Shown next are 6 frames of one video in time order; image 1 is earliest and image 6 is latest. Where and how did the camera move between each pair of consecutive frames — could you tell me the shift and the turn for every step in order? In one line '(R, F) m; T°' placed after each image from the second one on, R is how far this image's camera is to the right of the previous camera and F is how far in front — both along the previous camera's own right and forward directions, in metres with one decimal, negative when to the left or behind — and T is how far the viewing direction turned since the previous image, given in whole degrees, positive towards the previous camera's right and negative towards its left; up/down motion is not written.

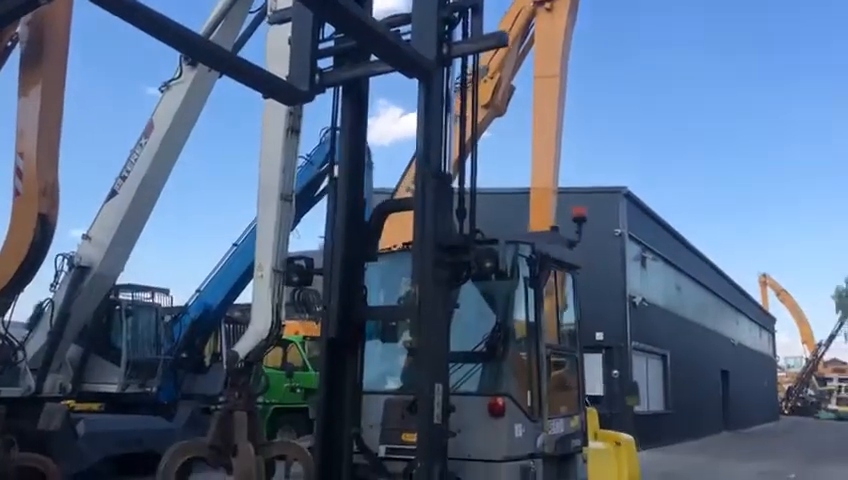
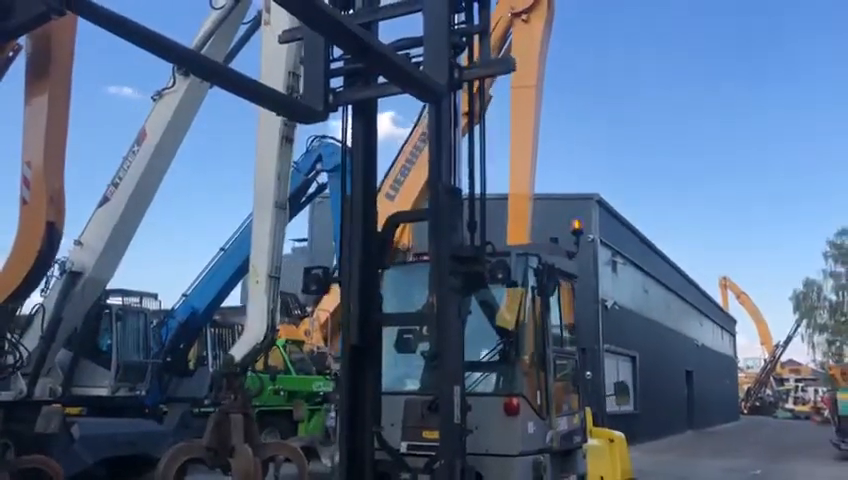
(-0.4, -0.4) m; +3°
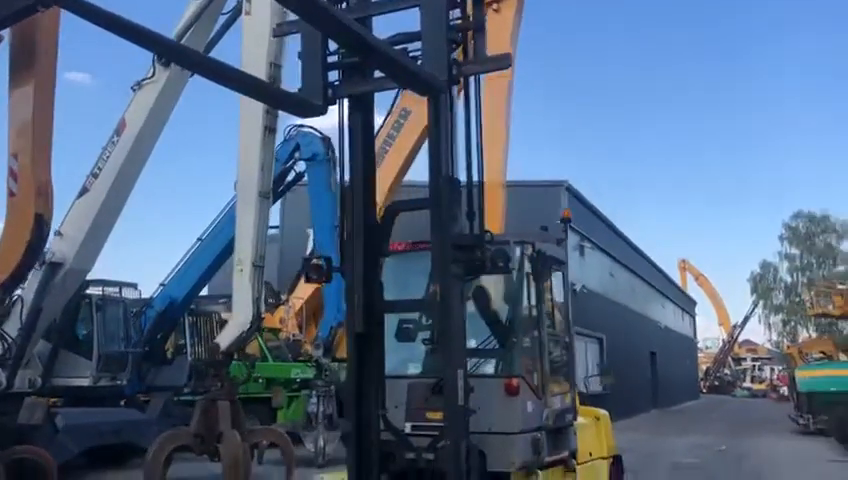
(-0.3, -0.2) m; +3°
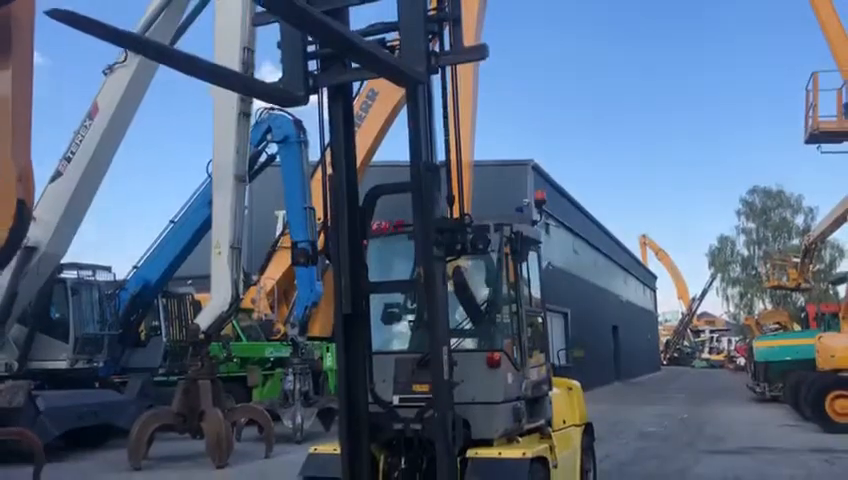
(-0.2, -0.3) m; +3°
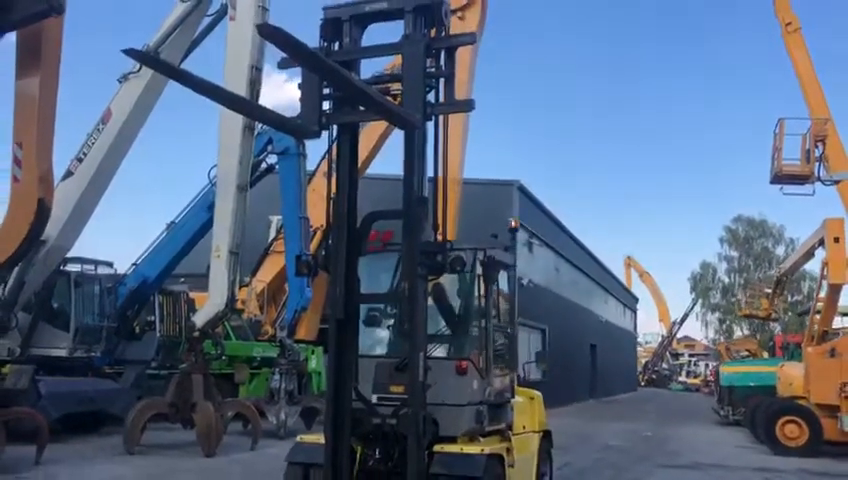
(0.0, -0.9) m; +1°
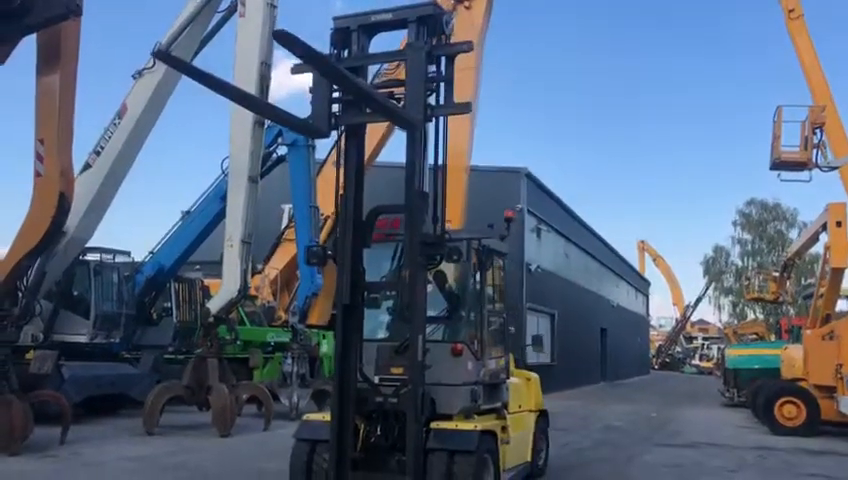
(+0.2, -0.4) m; -1°
